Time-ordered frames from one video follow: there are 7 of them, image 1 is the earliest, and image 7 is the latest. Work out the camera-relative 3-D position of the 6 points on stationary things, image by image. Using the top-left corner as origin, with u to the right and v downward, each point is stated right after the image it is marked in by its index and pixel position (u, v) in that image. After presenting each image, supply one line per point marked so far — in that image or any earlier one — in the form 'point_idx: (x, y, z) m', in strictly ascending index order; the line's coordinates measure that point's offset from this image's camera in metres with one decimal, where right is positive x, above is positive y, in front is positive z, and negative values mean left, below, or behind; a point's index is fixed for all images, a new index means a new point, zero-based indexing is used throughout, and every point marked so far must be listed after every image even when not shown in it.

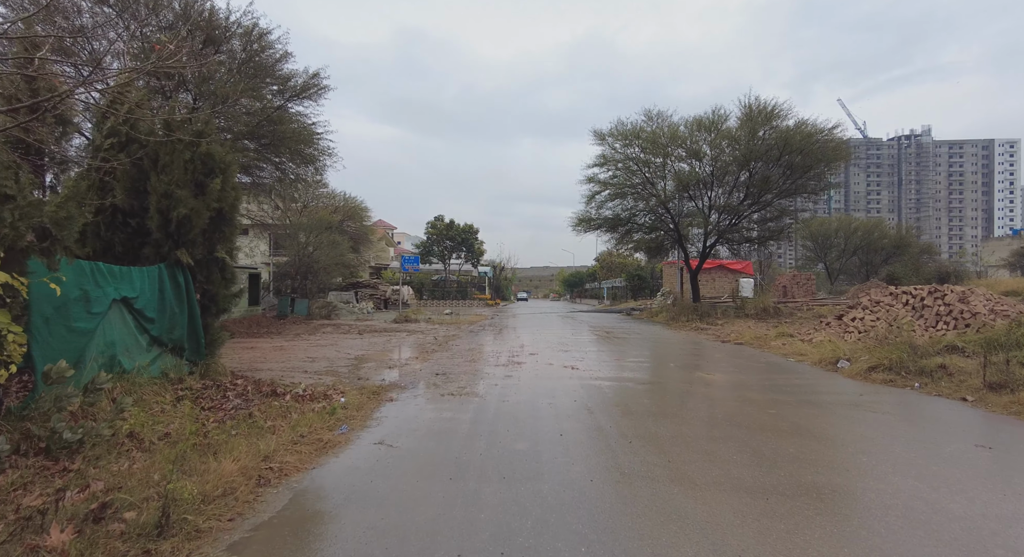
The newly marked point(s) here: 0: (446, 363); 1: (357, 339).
0: (-1.4, -1.8, +11.1) m
1: (-4.7, -1.8, +15.5) m
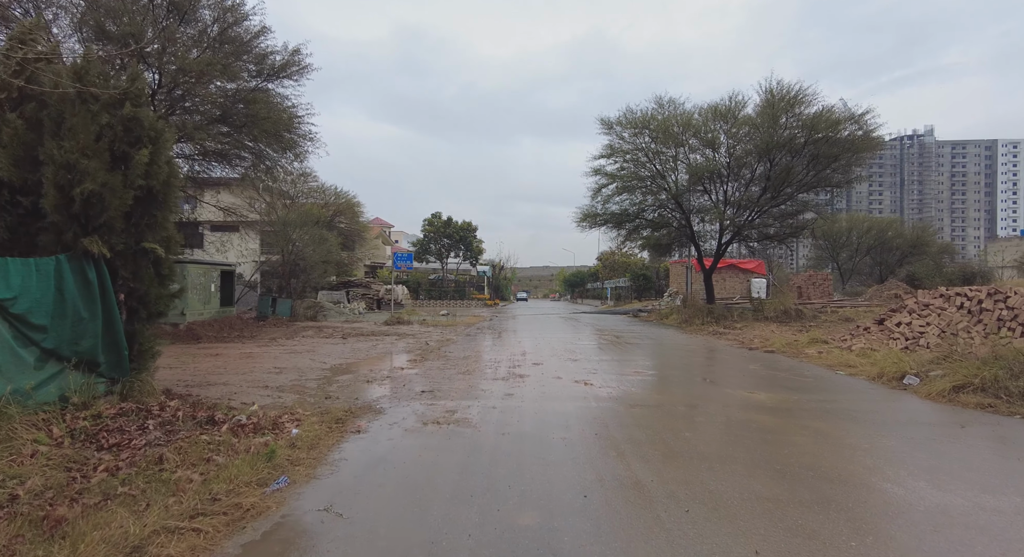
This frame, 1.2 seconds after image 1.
0: (-1.4, -1.8, +9.5) m
1: (-4.7, -1.8, +14.0) m
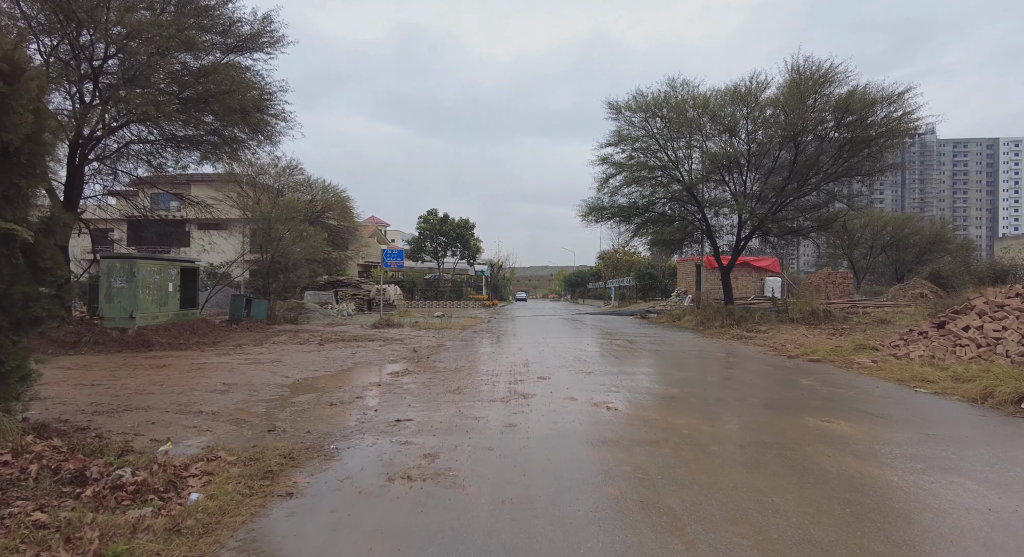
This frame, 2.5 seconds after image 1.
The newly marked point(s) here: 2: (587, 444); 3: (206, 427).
0: (-1.4, -1.7, +7.7) m
1: (-4.7, -1.7, +12.2) m
2: (+0.7, -1.6, +5.0) m
3: (-3.4, -1.6, +5.7) m
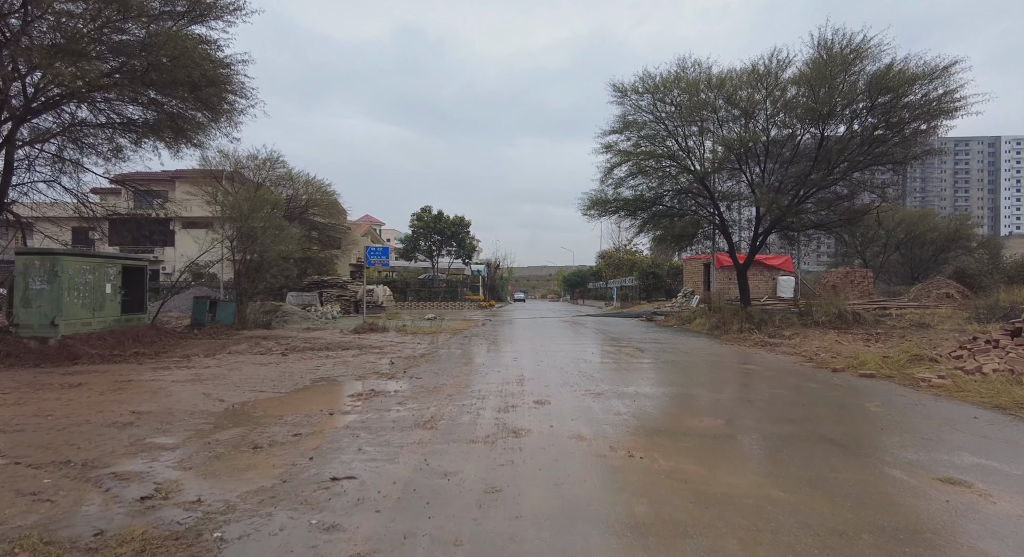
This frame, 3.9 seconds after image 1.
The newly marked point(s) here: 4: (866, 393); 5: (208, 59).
0: (-1.5, -1.7, +6.0) m
1: (-4.8, -1.7, +10.4) m
2: (+0.6, -1.6, +3.3) m
3: (-3.6, -1.6, +4.0) m
4: (+5.1, -1.7, +7.4) m
5: (-7.2, +5.2, +12.1) m
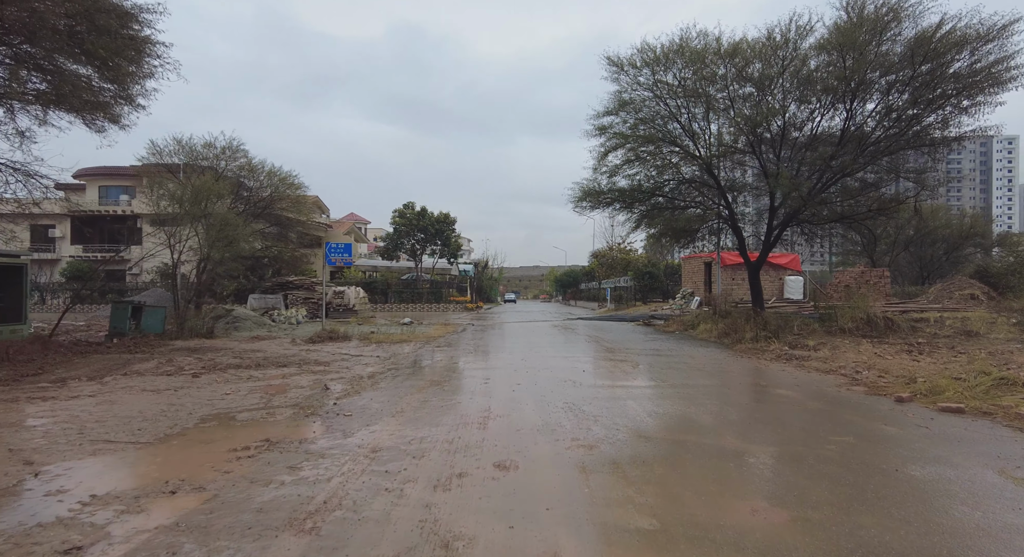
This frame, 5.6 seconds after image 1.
0: (-2.0, -1.7, +3.7) m
1: (-5.4, -1.8, +8.1) m
2: (+0.2, -1.6, +1.0) m
3: (-4.0, -1.7, +1.6) m
4: (+4.6, -1.7, +5.1) m
5: (-7.7, +5.2, +9.7) m
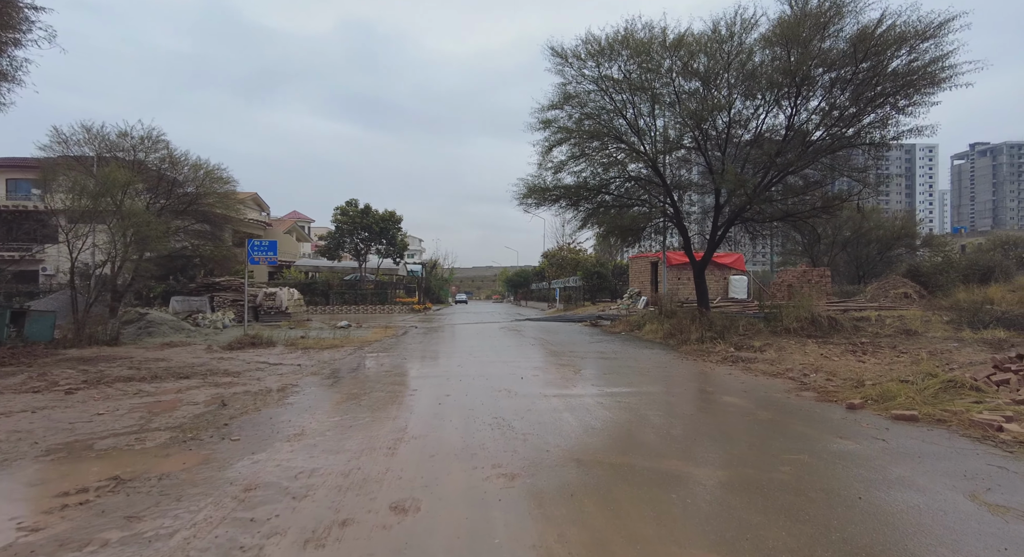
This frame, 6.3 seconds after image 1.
0: (-2.6, -1.7, +2.6) m
1: (-6.4, -1.8, +6.7) m
2: (-0.2, -1.6, +0.1) m
3: (-4.5, -1.7, +0.4) m
4: (+3.8, -1.6, +4.6) m
5: (-8.9, +5.2, +8.1) m
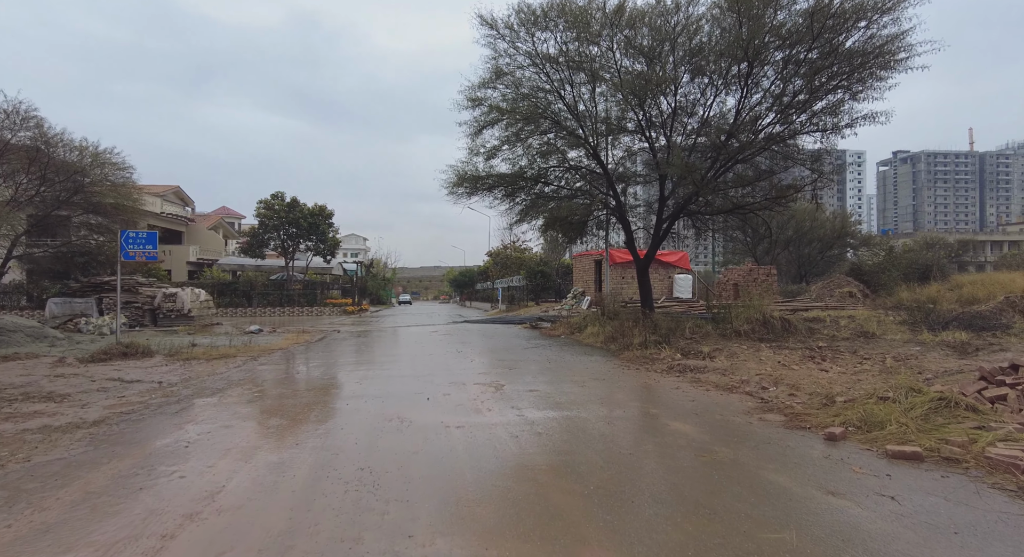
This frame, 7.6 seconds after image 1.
0: (-3.4, -1.7, +0.6) m
1: (-7.5, -1.7, +4.3) m
2: (-0.8, -1.5, -1.7) m
3: (-5.0, -1.6, -1.8) m
4: (+2.8, -1.6, +3.2) m
5: (-10.1, +5.2, +5.5) m
